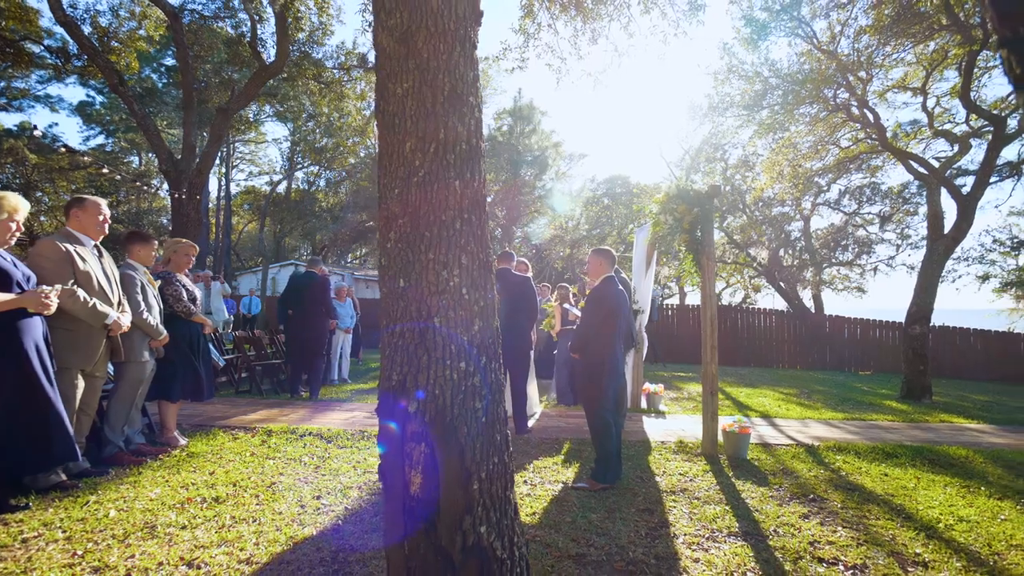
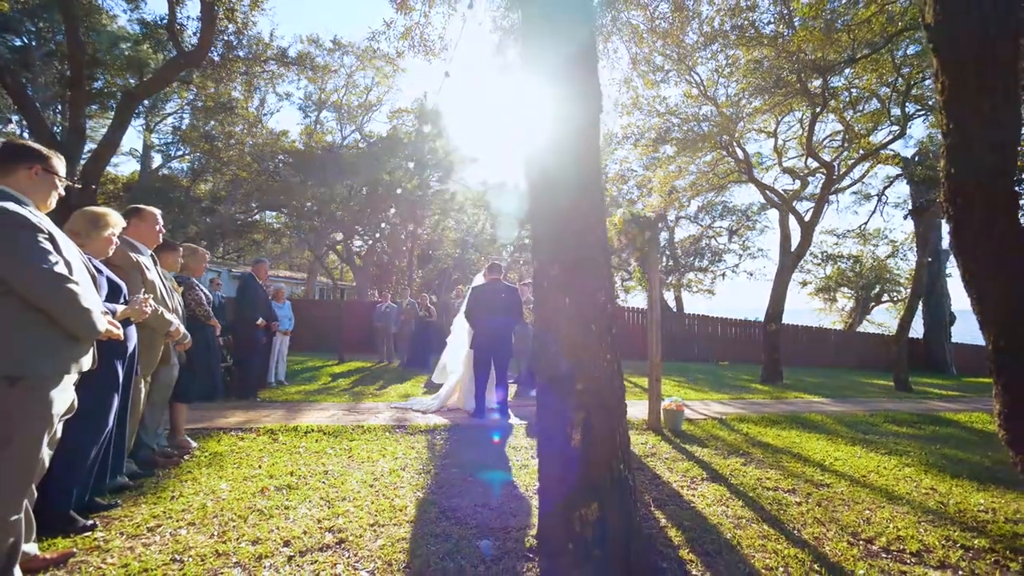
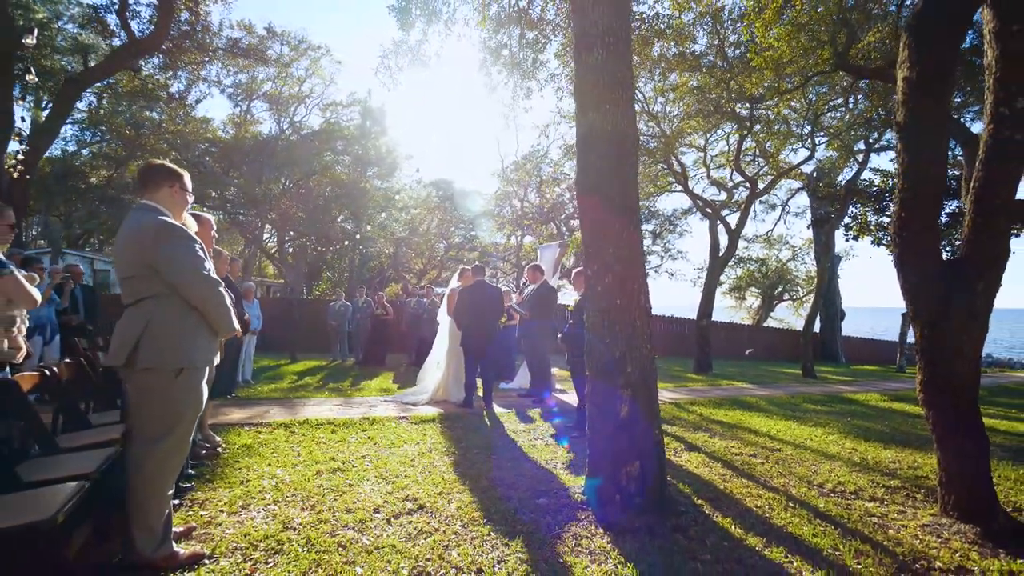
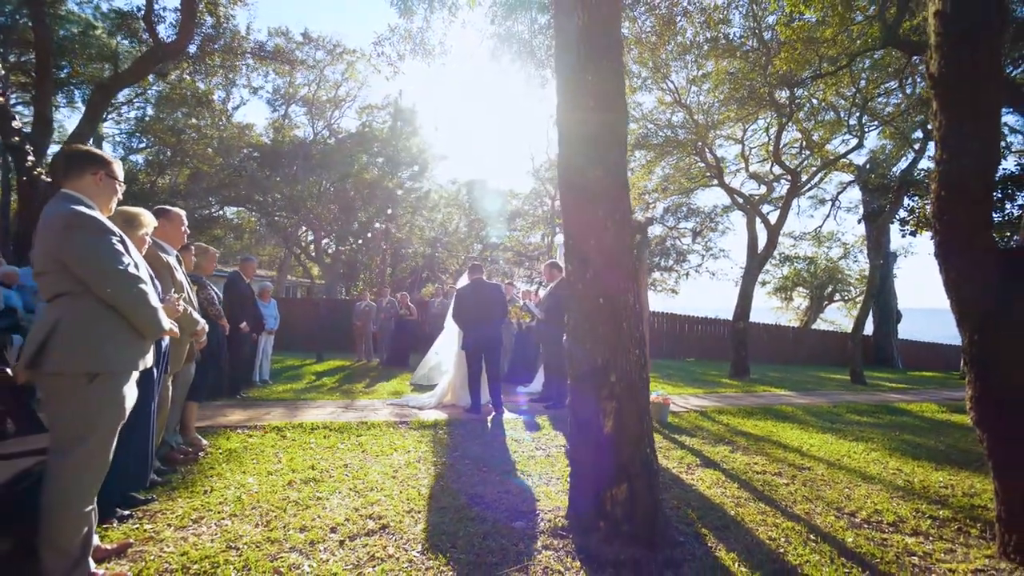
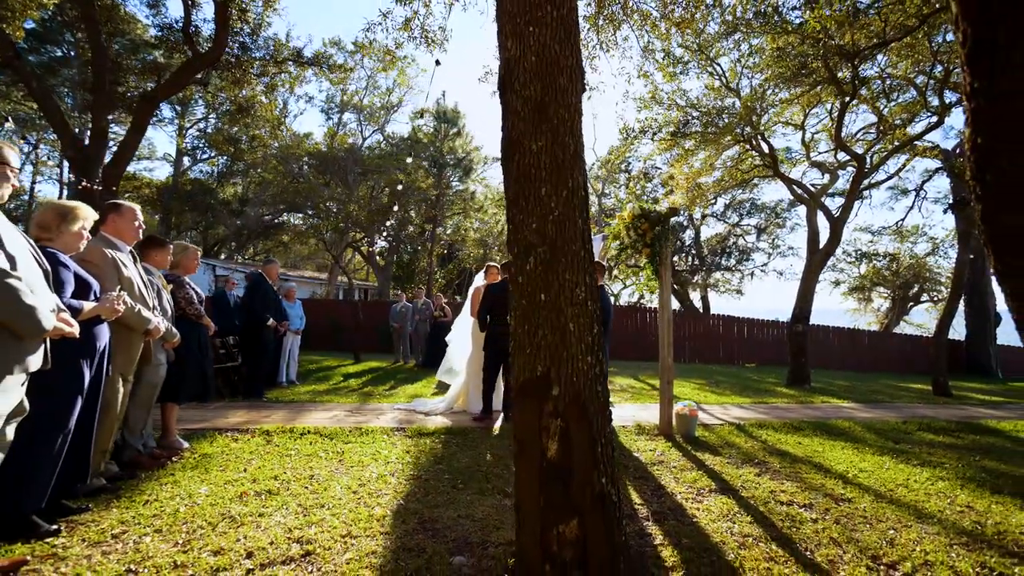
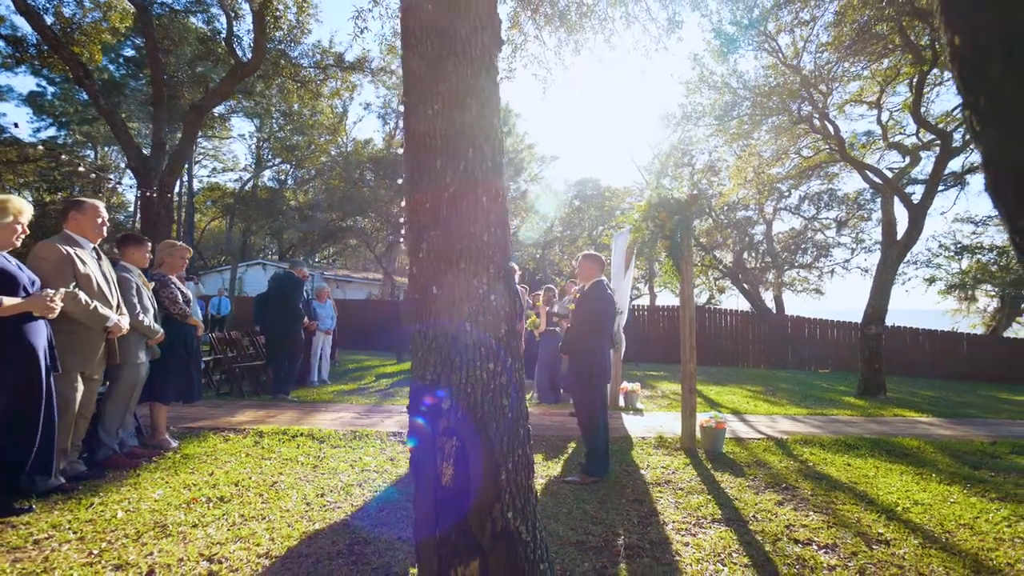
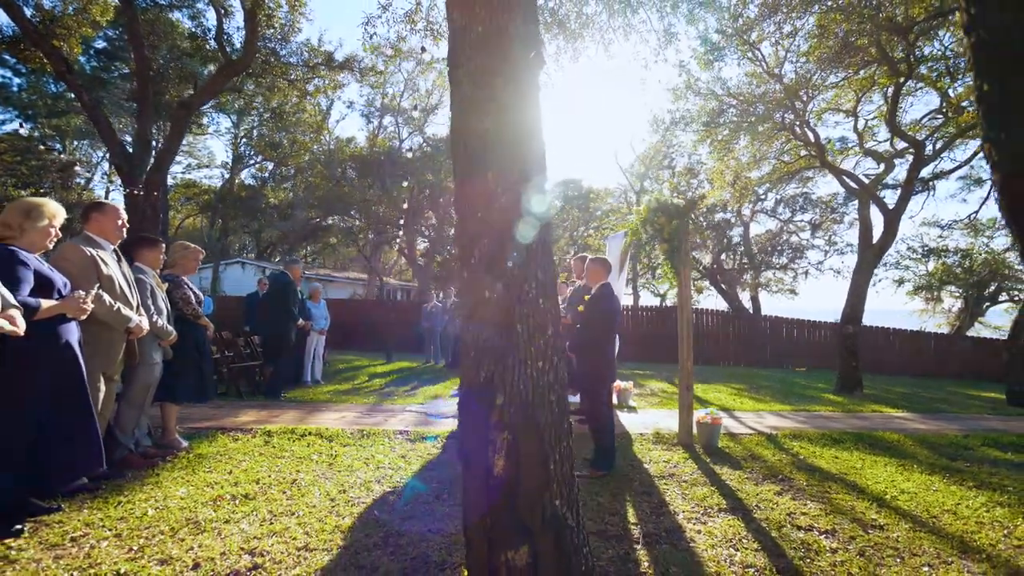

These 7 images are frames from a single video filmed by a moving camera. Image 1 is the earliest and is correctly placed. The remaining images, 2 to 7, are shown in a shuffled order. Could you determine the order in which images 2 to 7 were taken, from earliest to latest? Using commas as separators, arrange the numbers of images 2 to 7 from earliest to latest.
6, 7, 5, 2, 4, 3
